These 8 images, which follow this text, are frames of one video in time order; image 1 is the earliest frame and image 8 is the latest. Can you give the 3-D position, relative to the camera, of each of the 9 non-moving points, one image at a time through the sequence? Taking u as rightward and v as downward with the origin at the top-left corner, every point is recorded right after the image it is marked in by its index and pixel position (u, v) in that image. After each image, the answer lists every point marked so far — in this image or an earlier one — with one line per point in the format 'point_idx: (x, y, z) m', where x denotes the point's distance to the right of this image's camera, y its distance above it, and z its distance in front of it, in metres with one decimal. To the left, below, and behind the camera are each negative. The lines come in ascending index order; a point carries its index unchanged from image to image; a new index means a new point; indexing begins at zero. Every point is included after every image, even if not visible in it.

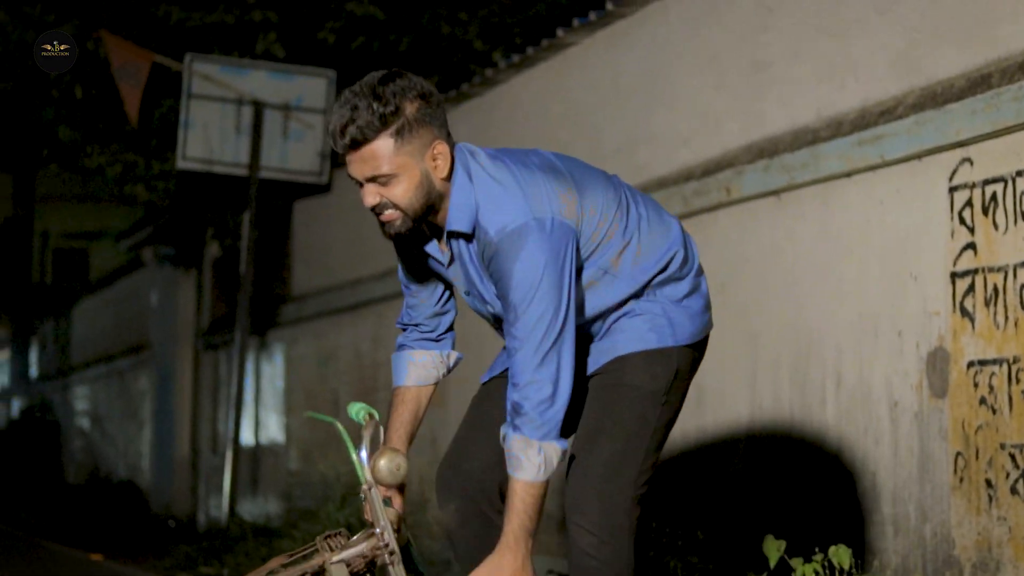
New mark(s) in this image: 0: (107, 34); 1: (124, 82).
0: (-3.0, +1.9, +10.5) m
1: (-2.9, +1.6, +10.6) m
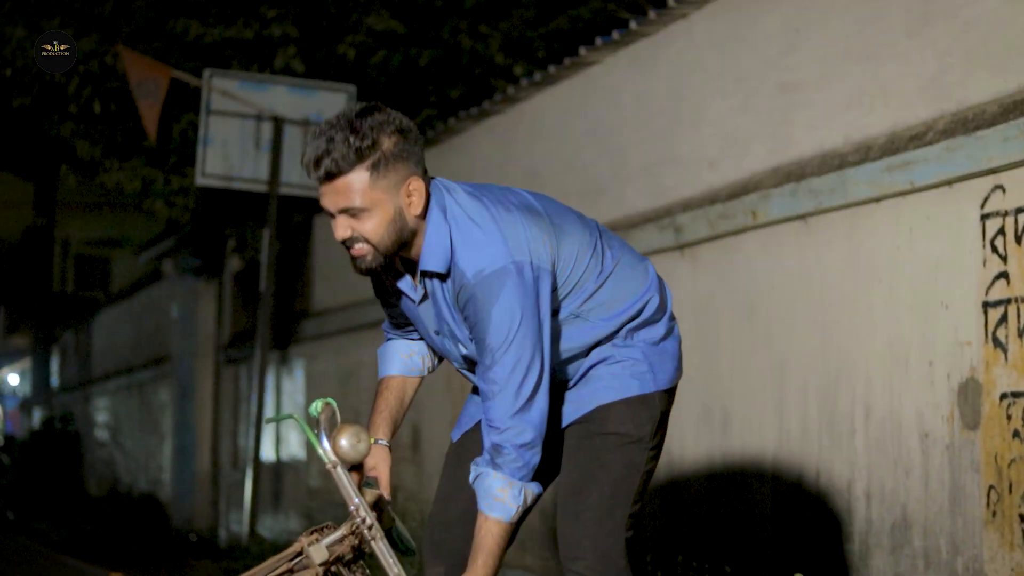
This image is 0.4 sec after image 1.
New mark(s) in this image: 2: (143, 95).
0: (-2.9, +1.8, +10.5) m
1: (-2.7, +1.4, +10.5) m
2: (-2.7, +1.4, +10.4) m
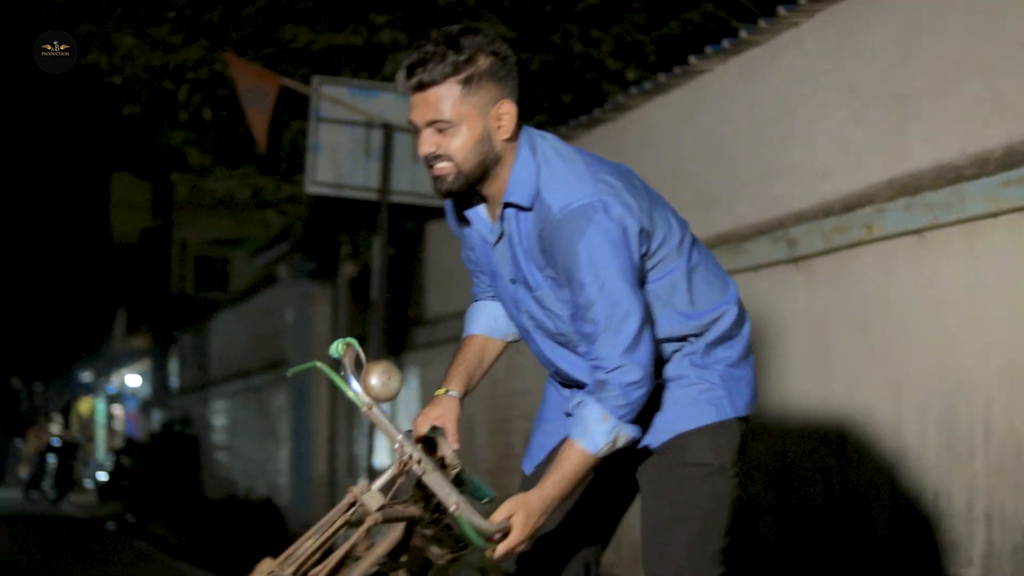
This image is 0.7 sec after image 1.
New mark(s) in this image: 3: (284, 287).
0: (-2.1, +1.7, +10.5) m
1: (-1.9, +1.4, +10.6) m
2: (-1.9, +1.4, +10.5) m
3: (-2.5, 0.0, +15.2) m
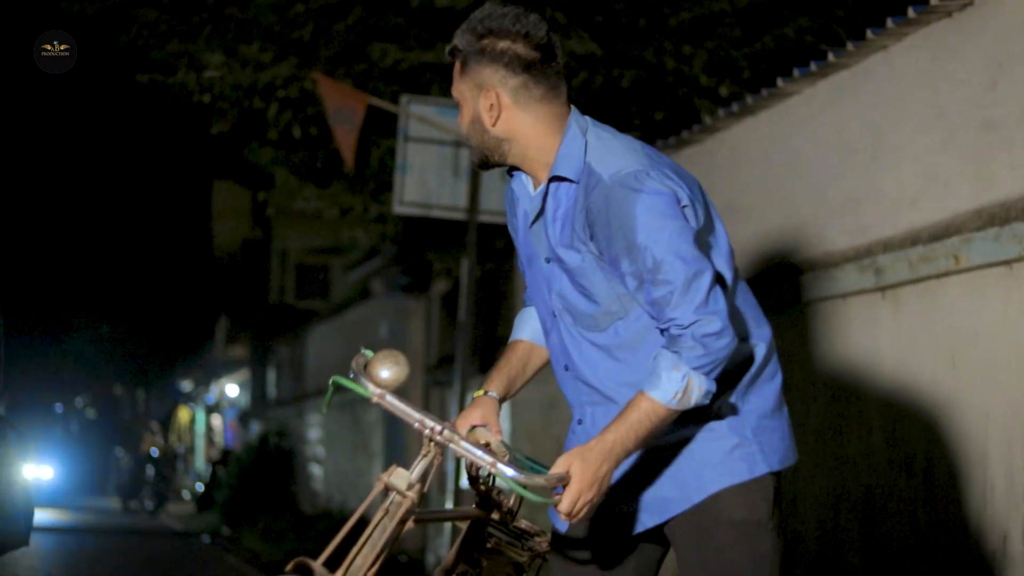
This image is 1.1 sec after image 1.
0: (-1.4, +1.6, +10.5) m
1: (-1.3, +1.2, +10.6) m
2: (-1.3, +1.2, +10.4) m
3: (-1.4, -0.1, +15.2) m
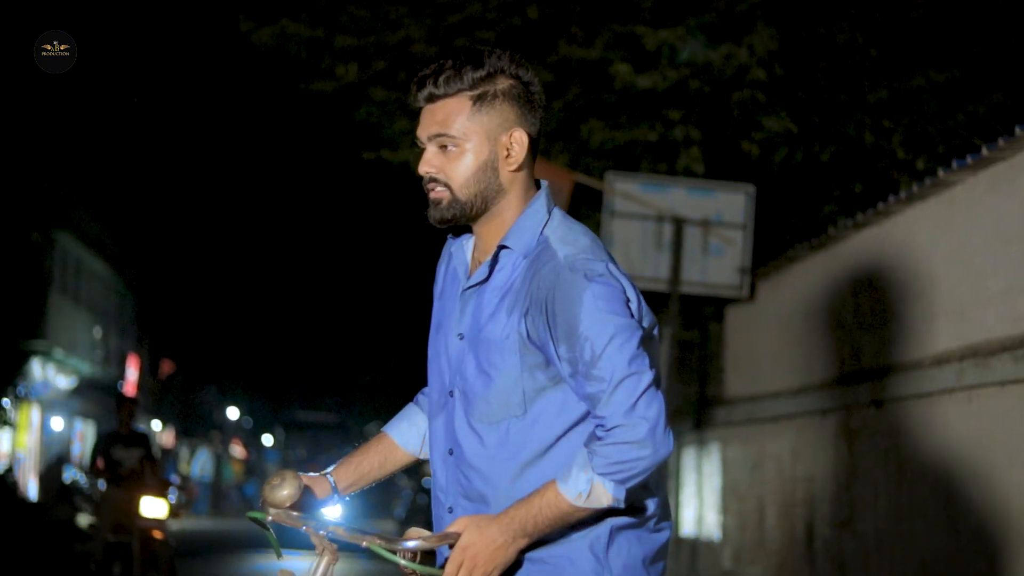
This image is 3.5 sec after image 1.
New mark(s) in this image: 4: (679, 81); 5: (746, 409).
0: (+0.2, +1.1, +11.4) m
1: (+0.3, +0.7, +11.4) m
2: (+0.3, +0.7, +11.3) m
3: (+1.1, -0.7, +15.9) m
4: (+1.3, +1.6, +11.3) m
5: (+2.0, -1.0, +12.0) m
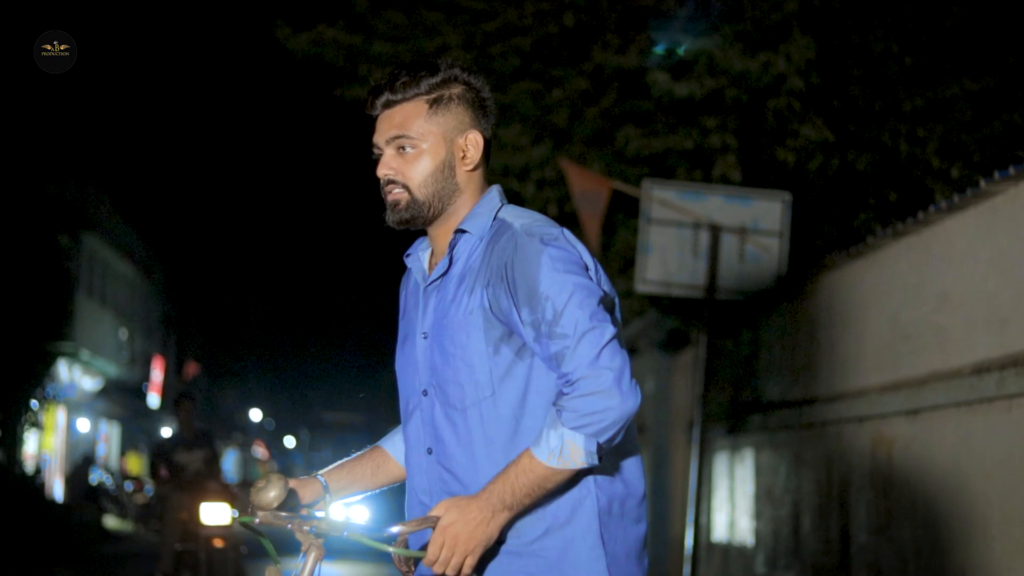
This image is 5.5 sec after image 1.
0: (+0.5, +1.0, +11.5) m
1: (+0.6, +0.7, +11.5) m
2: (+0.6, +0.7, +11.4) m
3: (+1.5, -0.8, +16.0) m
4: (+1.6, +1.6, +11.3) m
5: (+2.3, -1.1, +12.1) m
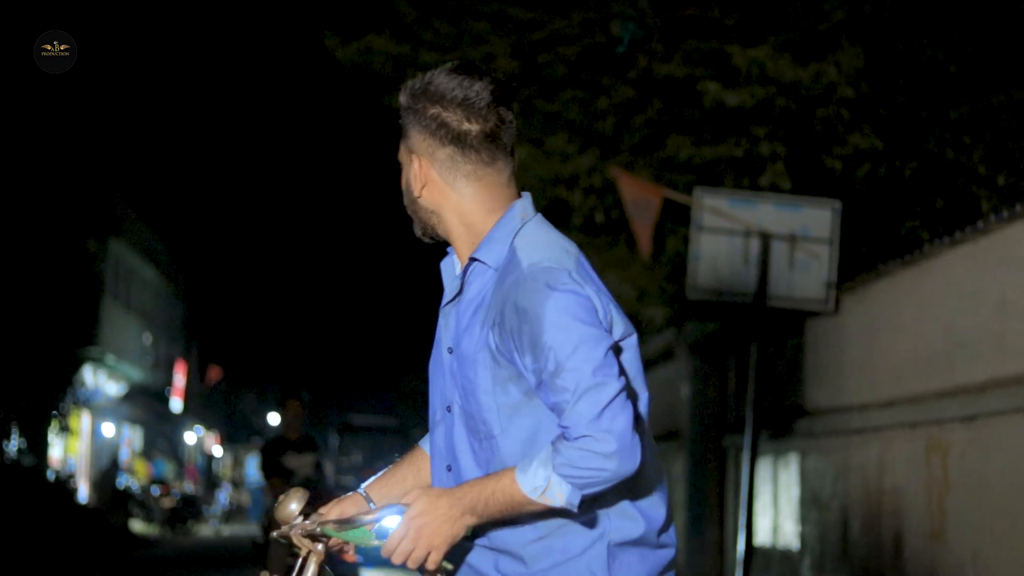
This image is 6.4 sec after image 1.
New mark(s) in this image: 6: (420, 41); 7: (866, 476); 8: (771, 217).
0: (+0.9, +1.0, +11.6) m
1: (+1.0, +0.6, +11.6) m
2: (+1.0, +0.6, +11.5) m
3: (+1.9, -0.8, +16.1) m
4: (+2.1, +1.5, +11.4) m
5: (+2.7, -1.1, +12.2) m
6: (-0.8, +2.2, +12.8) m
7: (+2.9, -1.5, +11.4) m
8: (+2.0, +0.5, +10.6) m
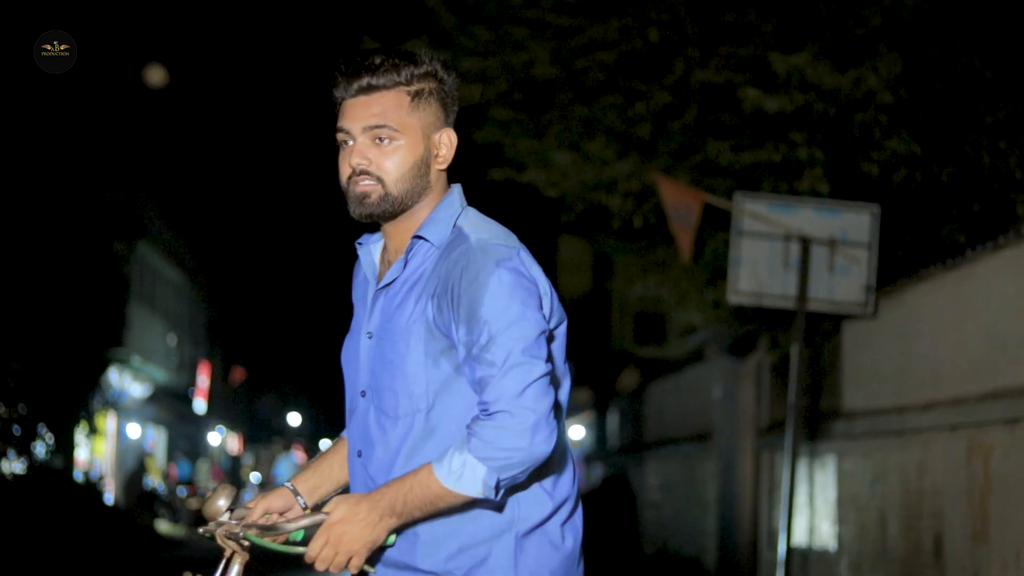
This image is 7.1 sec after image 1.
0: (+1.2, +0.9, +11.7) m
1: (+1.4, +0.6, +11.7) m
2: (+1.4, +0.6, +11.6) m
3: (+2.2, -0.9, +16.2) m
4: (+2.4, +1.5, +11.6) m
5: (+3.0, -1.2, +12.3) m
6: (-0.5, +2.2, +12.9) m
7: (+3.2, -1.5, +11.6) m
8: (+2.3, +0.5, +10.7) m
